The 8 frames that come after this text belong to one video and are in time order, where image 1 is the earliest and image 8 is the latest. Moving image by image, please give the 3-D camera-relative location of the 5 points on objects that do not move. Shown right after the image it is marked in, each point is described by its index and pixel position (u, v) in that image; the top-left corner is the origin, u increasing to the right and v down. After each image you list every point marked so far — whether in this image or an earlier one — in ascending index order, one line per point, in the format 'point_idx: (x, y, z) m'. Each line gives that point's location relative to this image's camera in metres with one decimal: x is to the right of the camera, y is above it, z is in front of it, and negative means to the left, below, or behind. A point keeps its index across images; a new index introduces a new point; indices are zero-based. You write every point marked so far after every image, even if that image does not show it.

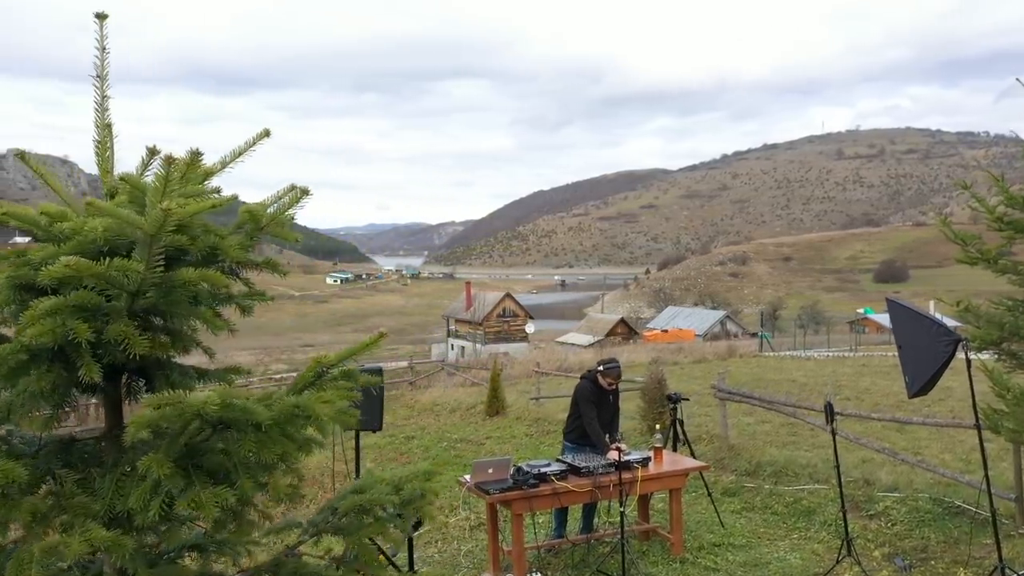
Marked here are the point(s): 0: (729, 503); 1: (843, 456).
0: (+2.4, -2.4, +8.6) m
1: (+4.3, -2.2, +10.1) m
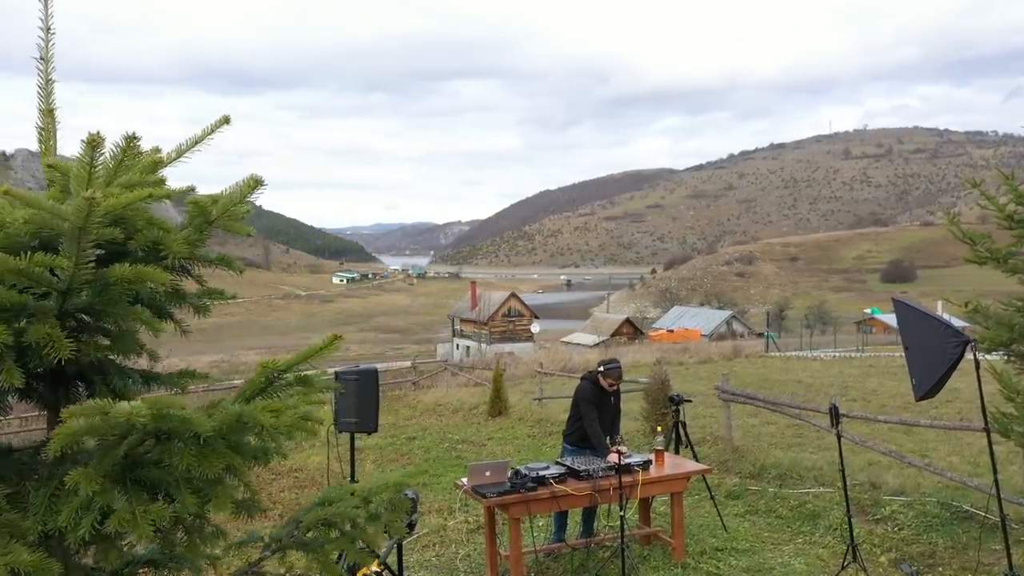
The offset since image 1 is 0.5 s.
0: (+2.4, -2.4, +8.5) m
1: (+4.3, -2.2, +10.0) m
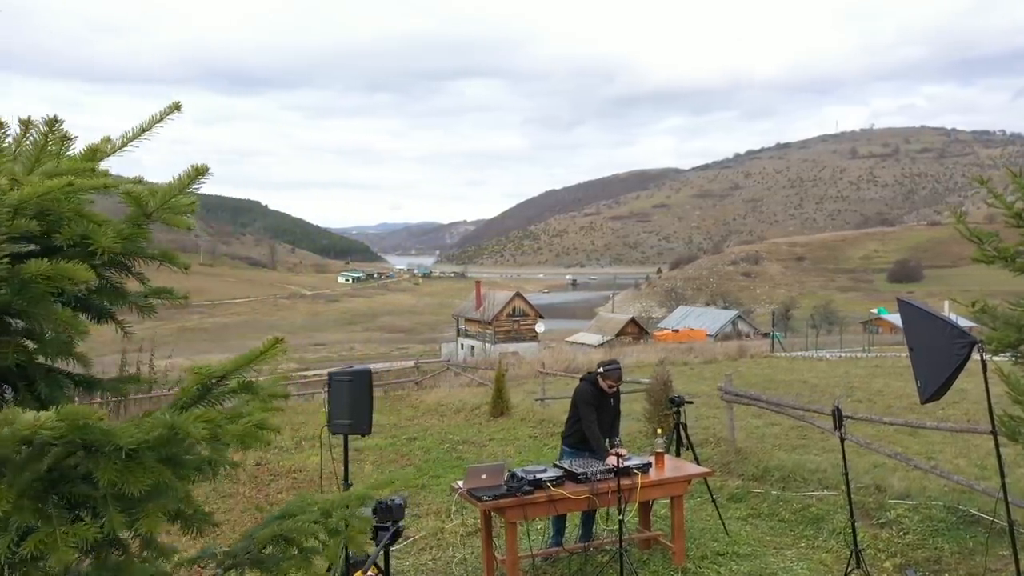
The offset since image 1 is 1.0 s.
0: (+2.4, -2.4, +8.4) m
1: (+4.3, -2.2, +9.8) m
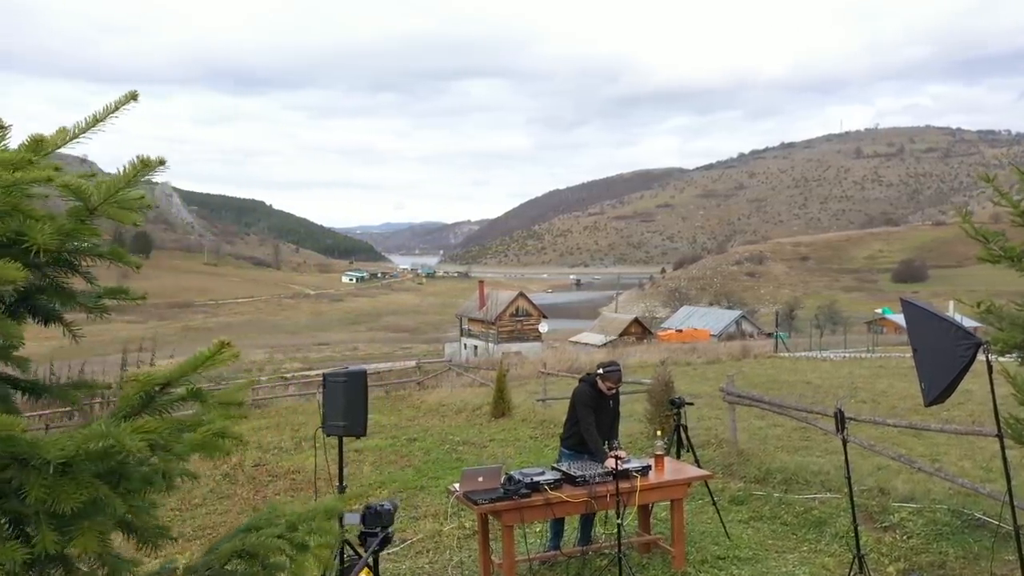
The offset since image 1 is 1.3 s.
0: (+2.4, -2.4, +8.3) m
1: (+4.3, -2.2, +9.7) m
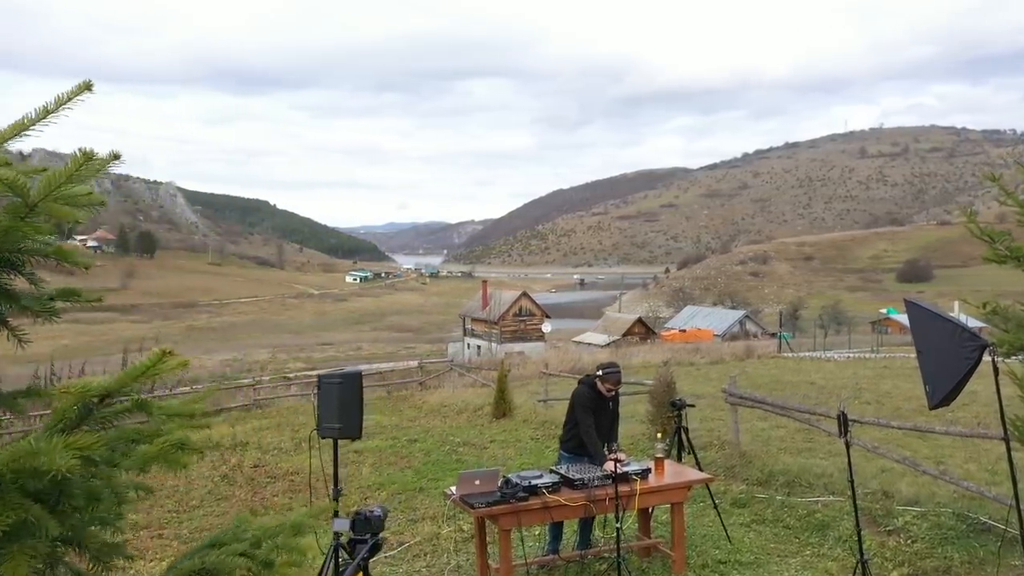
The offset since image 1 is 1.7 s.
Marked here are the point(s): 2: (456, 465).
0: (+2.4, -2.4, +8.2) m
1: (+4.3, -2.2, +9.6) m
2: (-0.8, -2.6, +11.3) m
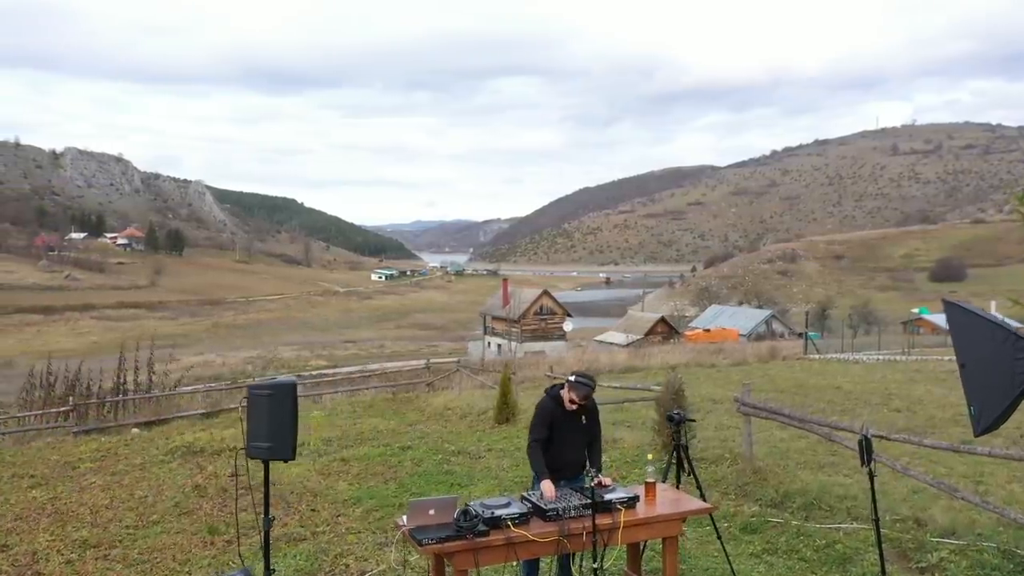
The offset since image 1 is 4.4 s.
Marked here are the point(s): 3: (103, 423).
0: (+2.2, -2.4, +7.2) m
1: (+4.1, -2.2, +8.6) m
2: (-0.9, -2.5, +10.5) m
3: (-9.2, -3.1, +17.7) m
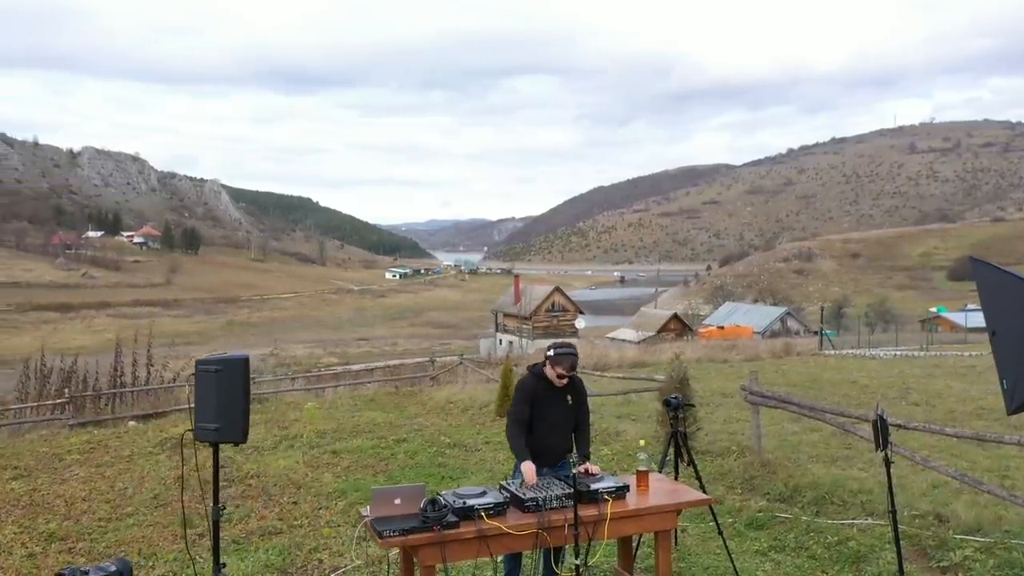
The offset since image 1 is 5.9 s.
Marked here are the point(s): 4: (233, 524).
0: (+2.1, -2.2, +6.7) m
1: (+4.0, -2.0, +8.0) m
2: (-1.0, -2.3, +10.0) m
3: (-9.1, -2.8, +17.3) m
4: (-2.8, -2.3, +7.7) m
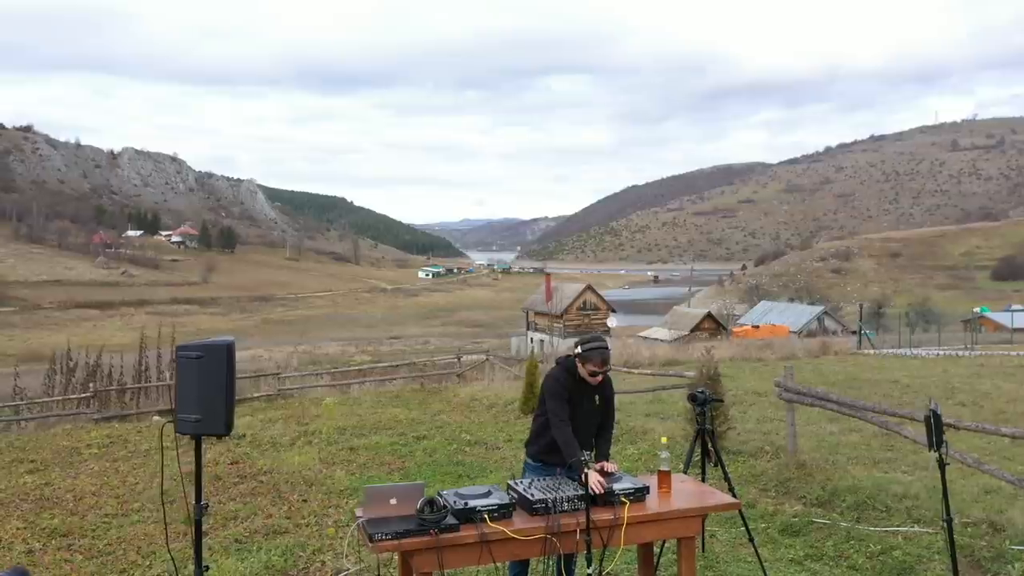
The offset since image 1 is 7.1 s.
0: (+2.2, -2.0, +6.2) m
1: (+4.2, -1.8, +7.4) m
2: (-0.7, -2.2, +9.6) m
3: (-8.6, -2.7, +17.3) m
4: (-2.6, -2.2, +7.4) m
